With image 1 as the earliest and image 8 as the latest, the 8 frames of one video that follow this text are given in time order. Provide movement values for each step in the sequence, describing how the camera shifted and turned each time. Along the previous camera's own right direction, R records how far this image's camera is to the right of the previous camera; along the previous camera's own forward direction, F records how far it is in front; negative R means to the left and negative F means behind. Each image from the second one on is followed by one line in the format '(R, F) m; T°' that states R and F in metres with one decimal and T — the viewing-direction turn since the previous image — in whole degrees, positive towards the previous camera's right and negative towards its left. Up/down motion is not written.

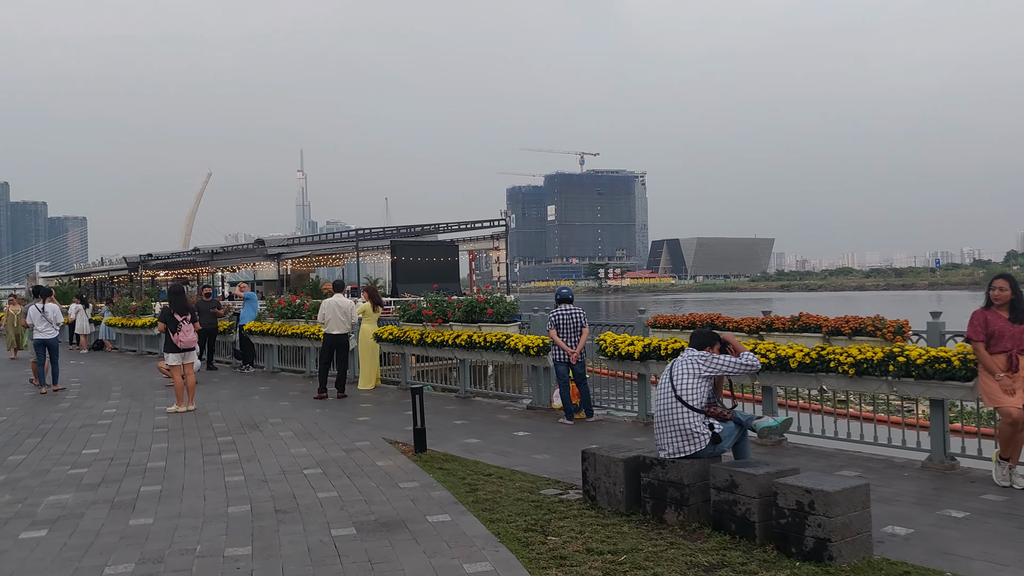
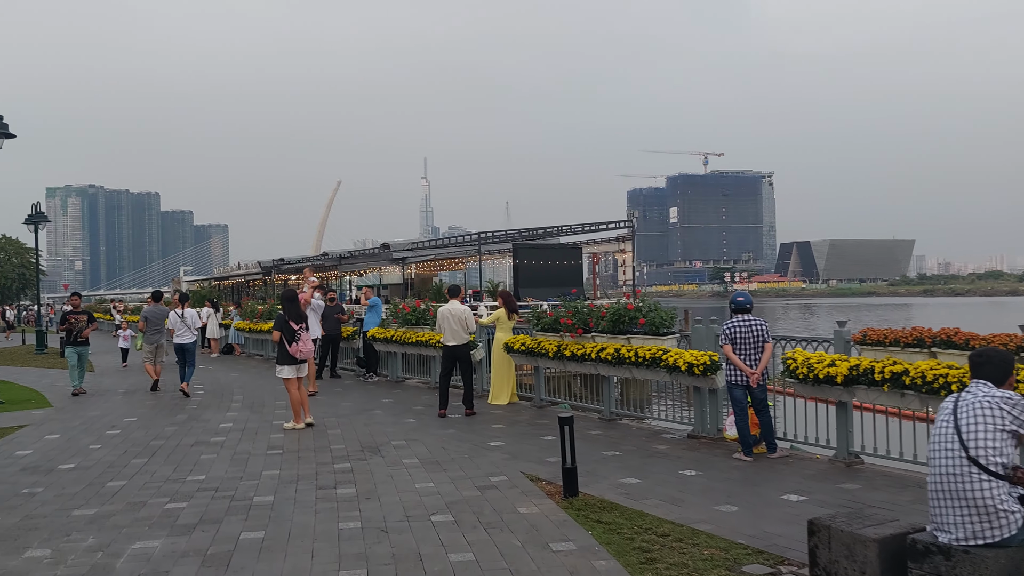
(-0.4, +1.4) m; -8°
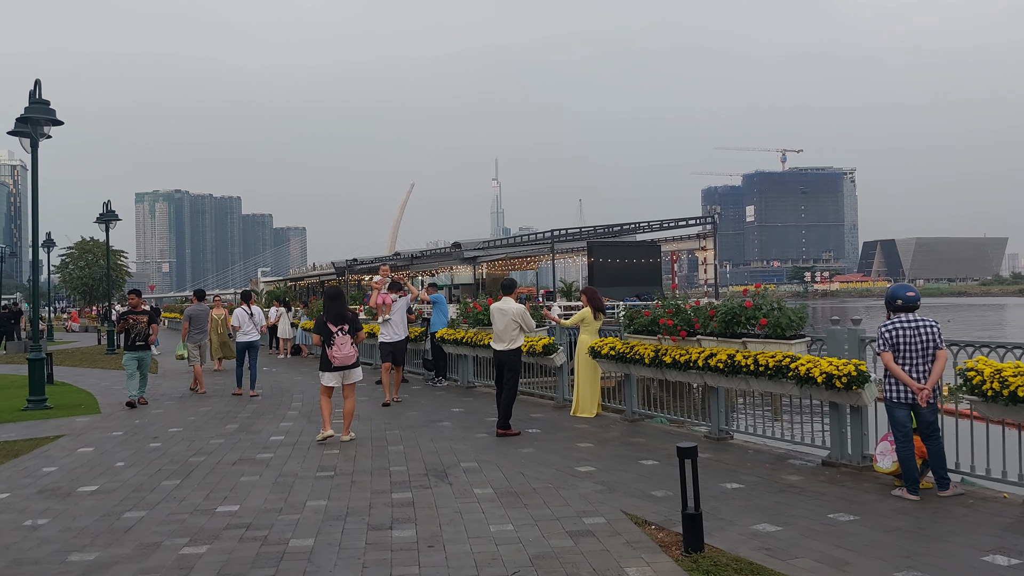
(-0.2, +1.4) m; -5°
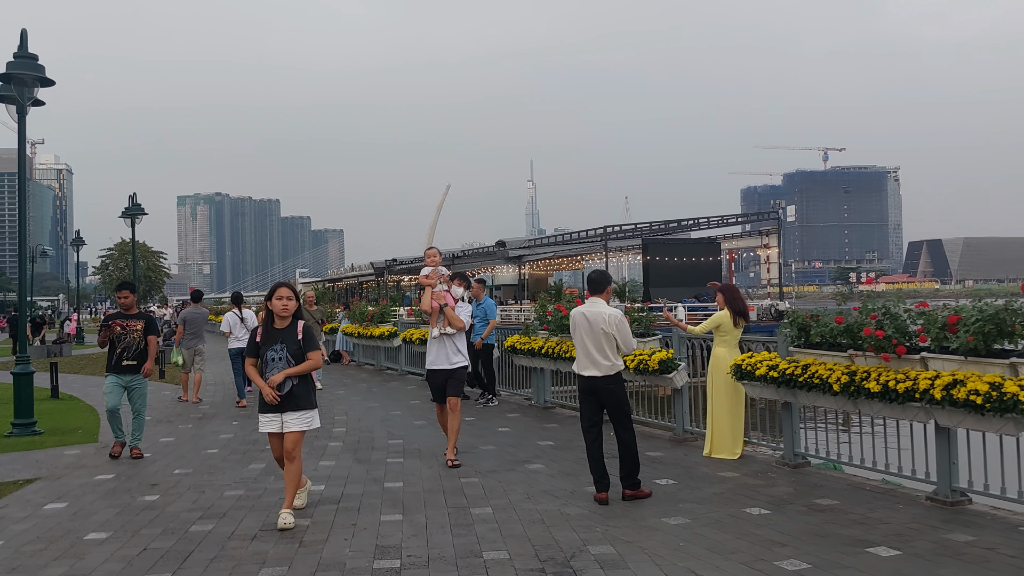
(-0.7, +2.5) m; -2°
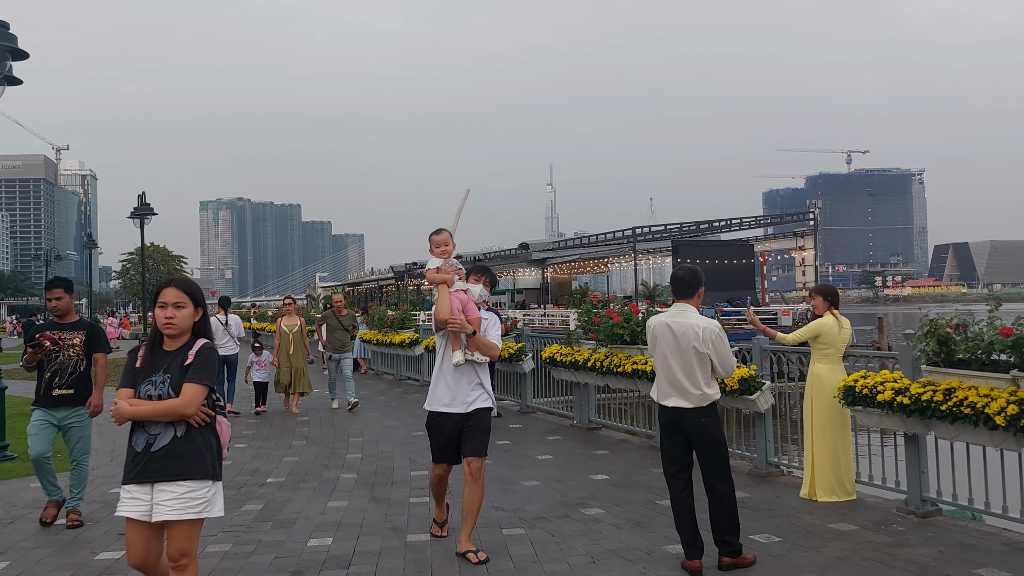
(-0.2, +1.4) m; -1°
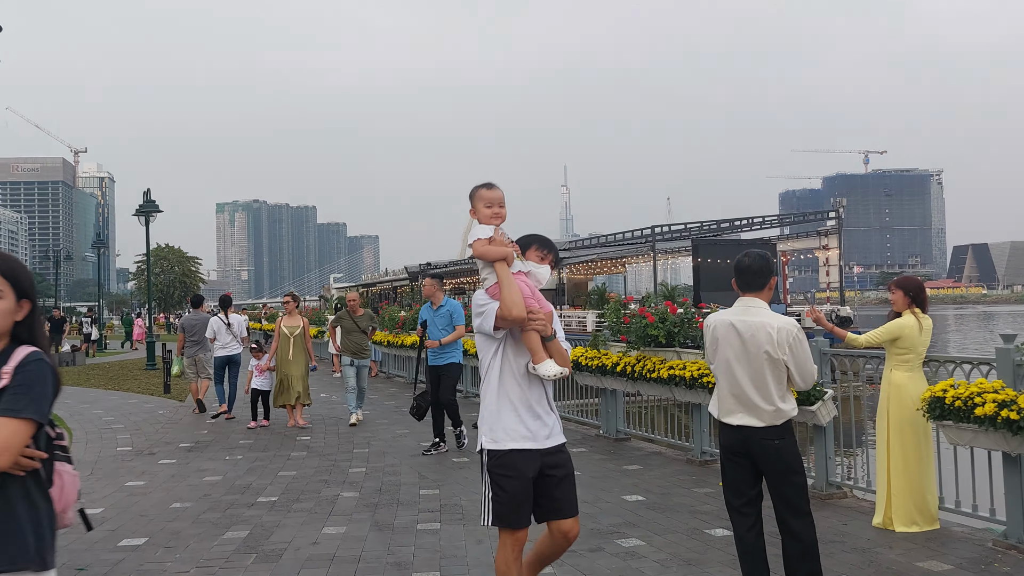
(-0.1, +0.9) m; -1°
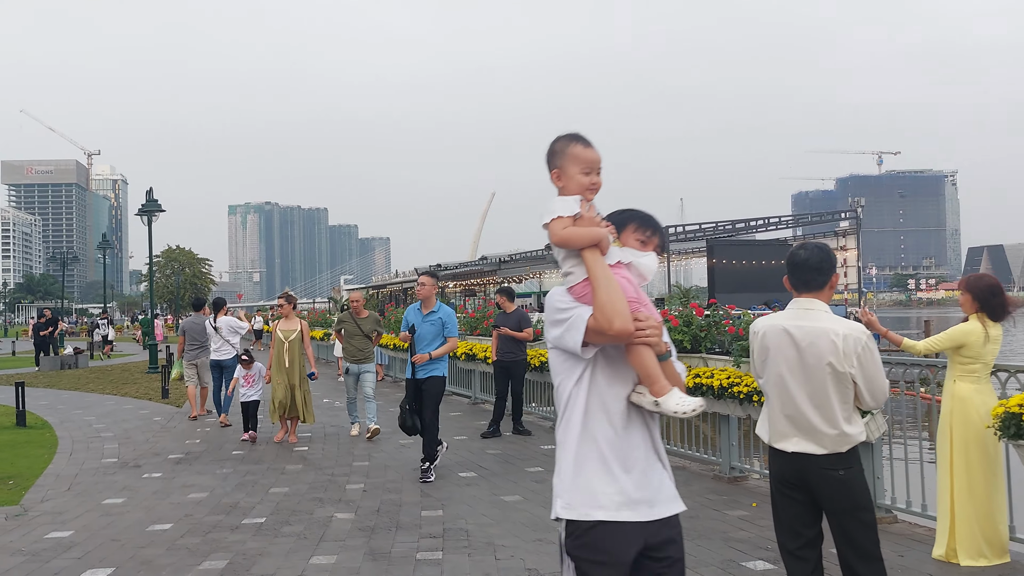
(0.0, +0.6) m; -1°
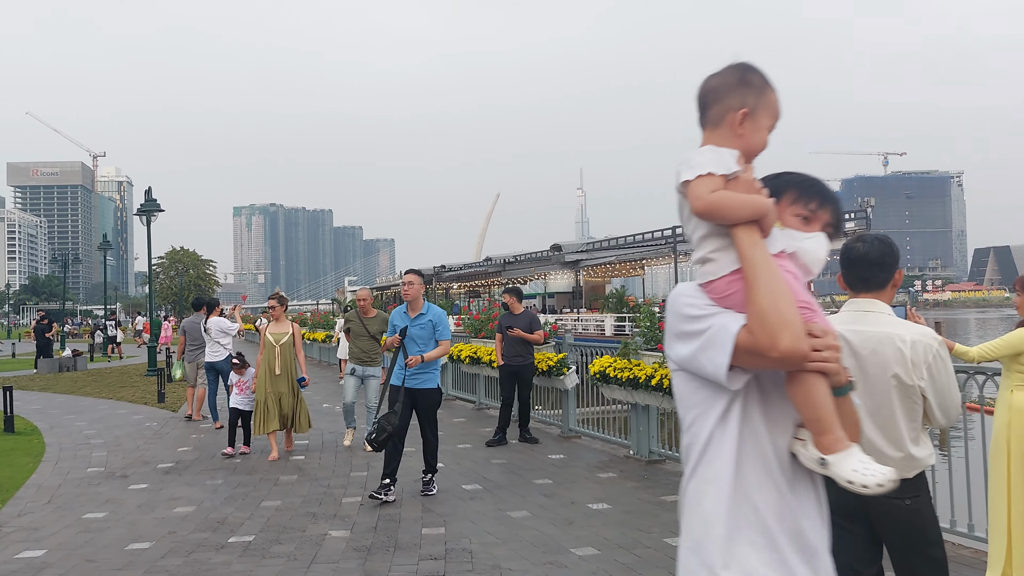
(0.0, +0.4) m; 0°
